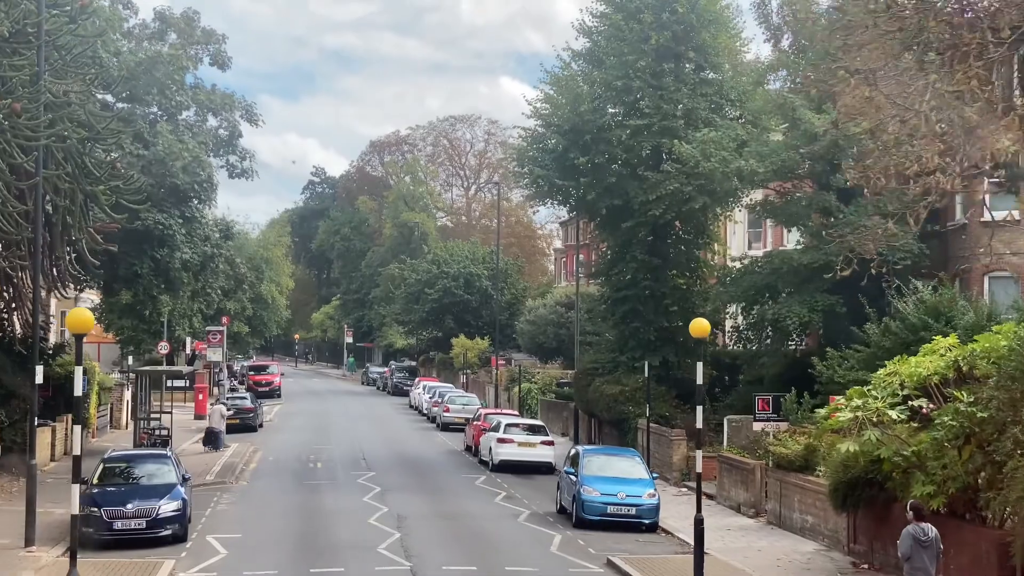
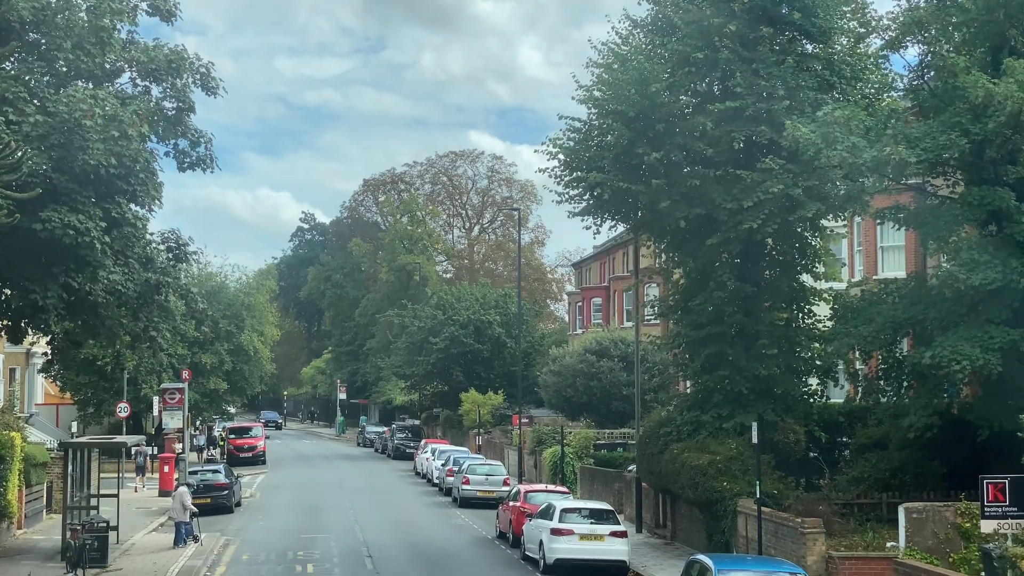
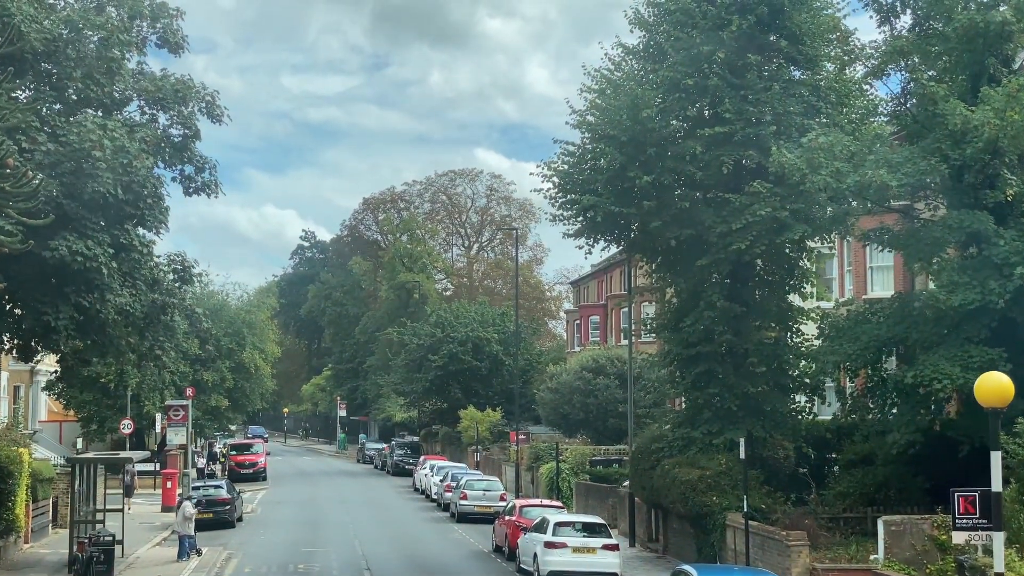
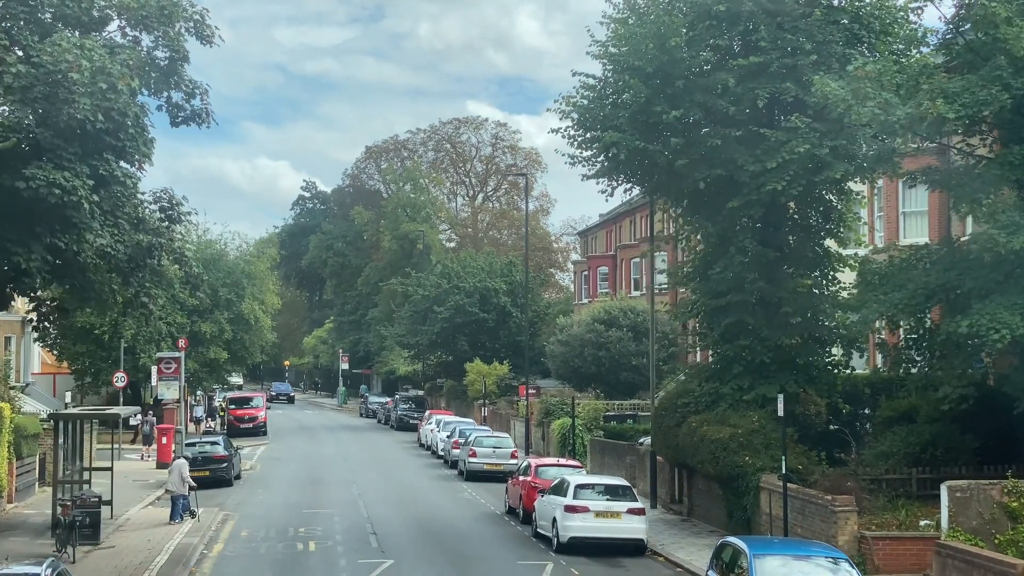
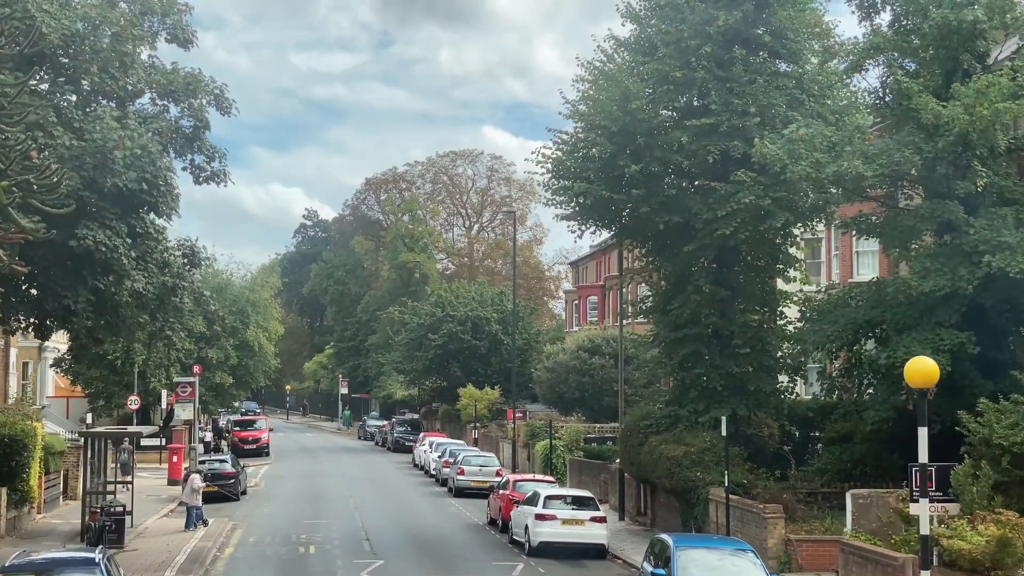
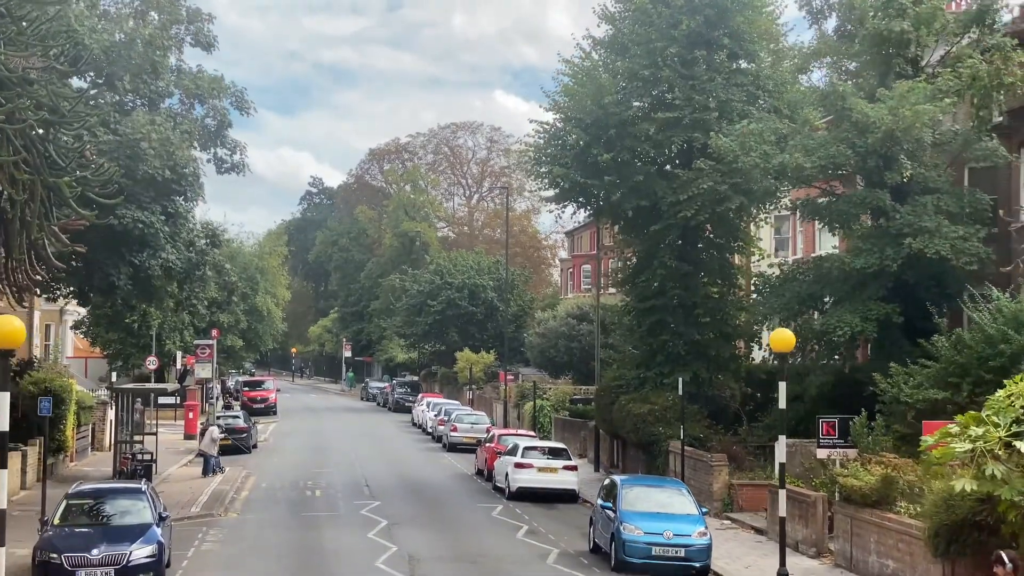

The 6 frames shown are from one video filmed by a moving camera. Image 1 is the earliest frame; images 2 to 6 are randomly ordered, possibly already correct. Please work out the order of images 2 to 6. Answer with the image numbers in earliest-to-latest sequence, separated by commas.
6, 5, 3, 2, 4
